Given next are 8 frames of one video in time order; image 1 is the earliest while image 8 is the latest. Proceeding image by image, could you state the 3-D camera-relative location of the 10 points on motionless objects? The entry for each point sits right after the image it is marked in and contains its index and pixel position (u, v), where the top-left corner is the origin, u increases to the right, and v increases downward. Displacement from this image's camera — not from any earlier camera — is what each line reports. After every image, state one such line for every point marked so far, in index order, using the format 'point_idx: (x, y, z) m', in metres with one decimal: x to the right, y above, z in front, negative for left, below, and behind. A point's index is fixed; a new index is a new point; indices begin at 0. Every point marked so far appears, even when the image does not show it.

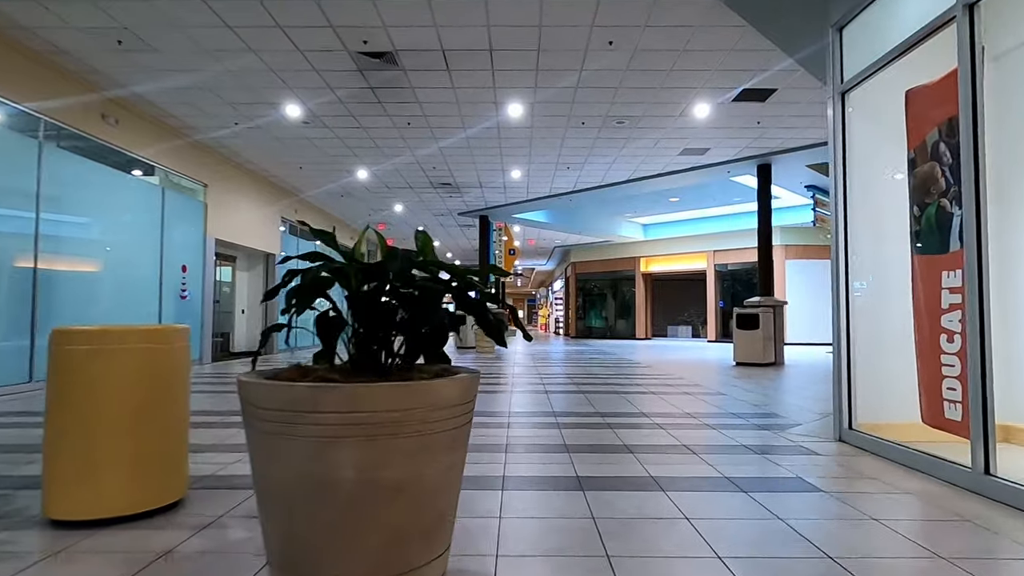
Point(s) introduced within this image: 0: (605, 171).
0: (+1.8, +2.2, +11.0) m
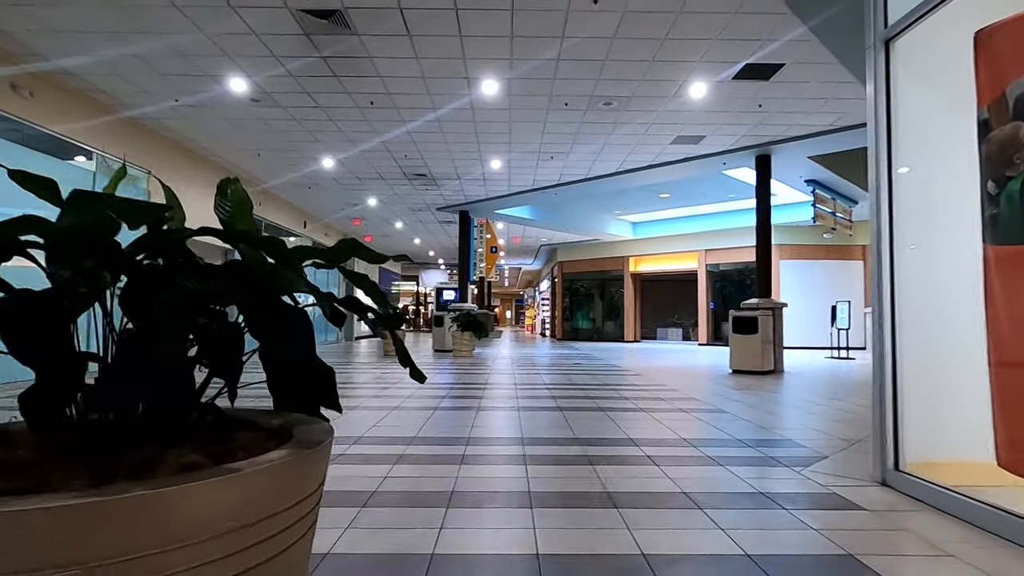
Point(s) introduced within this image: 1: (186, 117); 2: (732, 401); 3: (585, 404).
0: (+1.4, +2.2, +10.2) m
1: (-4.4, +2.3, +8.0) m
2: (+2.4, -1.2, +6.4) m
3: (+0.7, -1.1, +5.8) m
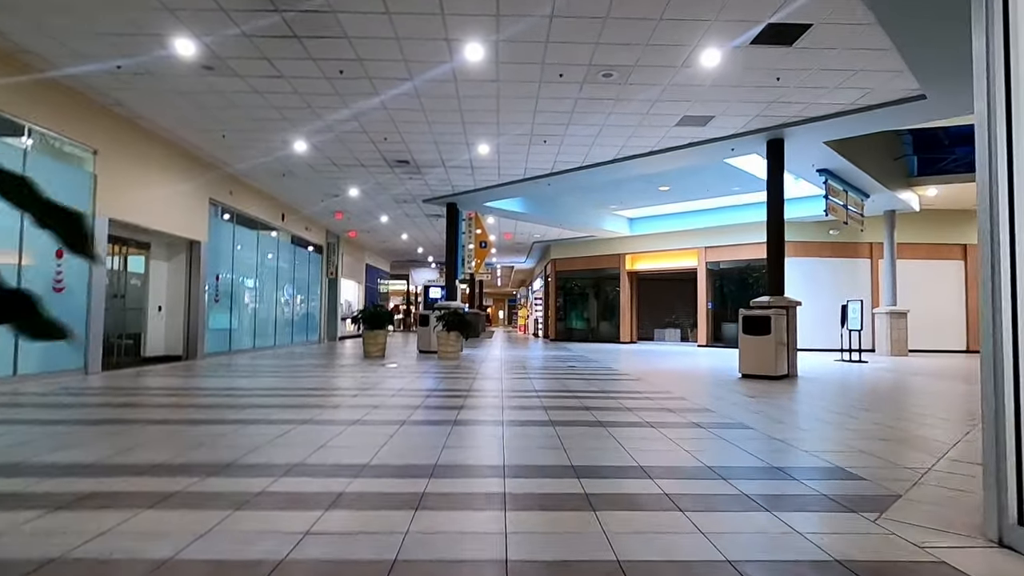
0: (+1.2, +2.3, +9.4) m
1: (-4.6, +2.4, +7.1) m
2: (+2.3, -1.1, +5.6) m
3: (+0.6, -1.1, +5.0) m
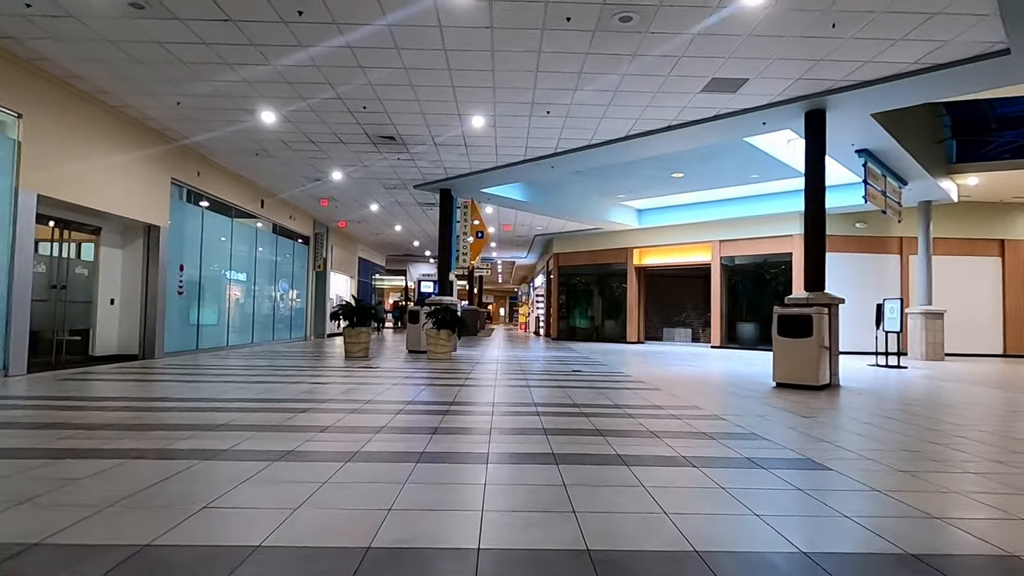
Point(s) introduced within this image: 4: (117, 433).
0: (+1.2, +2.3, +8.2) m
1: (-4.6, +2.5, +5.9) m
2: (+2.2, -1.1, +4.4) m
3: (+0.5, -1.0, +3.8) m
4: (-2.5, -0.9, +3.7) m
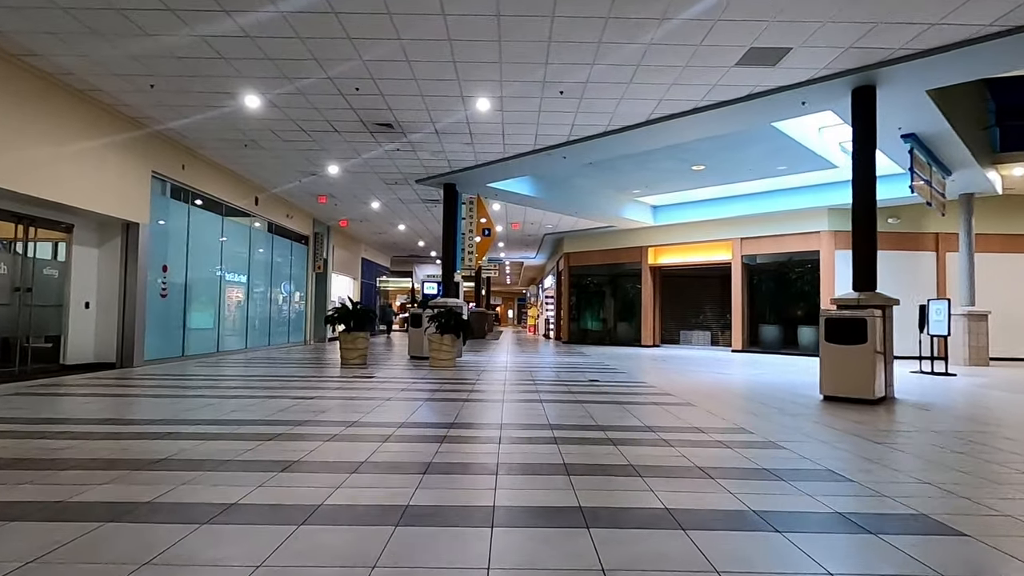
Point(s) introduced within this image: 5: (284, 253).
0: (+1.3, +2.3, +7.3) m
1: (-4.5, +2.5, +5.2) m
2: (+2.3, -1.1, +3.6) m
3: (+0.6, -1.0, +3.0) m
4: (-2.5, -0.9, +3.0) m
5: (-5.7, +0.9, +14.8) m
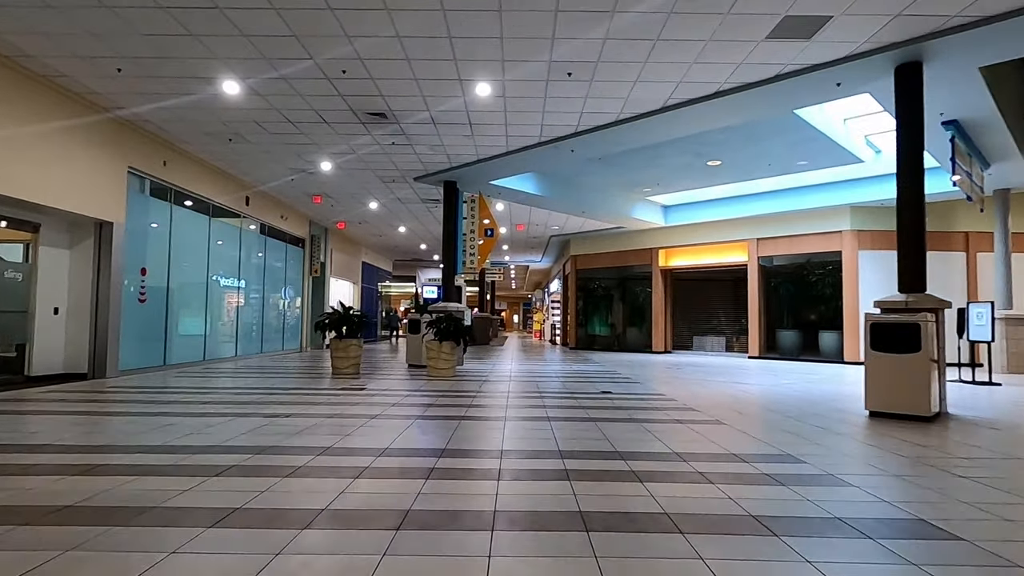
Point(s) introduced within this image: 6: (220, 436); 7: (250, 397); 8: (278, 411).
0: (+1.4, +2.3, +6.7) m
1: (-4.5, +2.5, +4.6) m
2: (+2.3, -1.1, +2.9) m
3: (+0.6, -1.0, +2.3) m
4: (-2.5, -0.9, +2.3) m
5: (-5.6, +0.8, +14.2) m
6: (-2.0, -1.0, +4.1) m
7: (-3.1, -1.3, +6.9) m
8: (-2.2, -1.2, +5.5) m
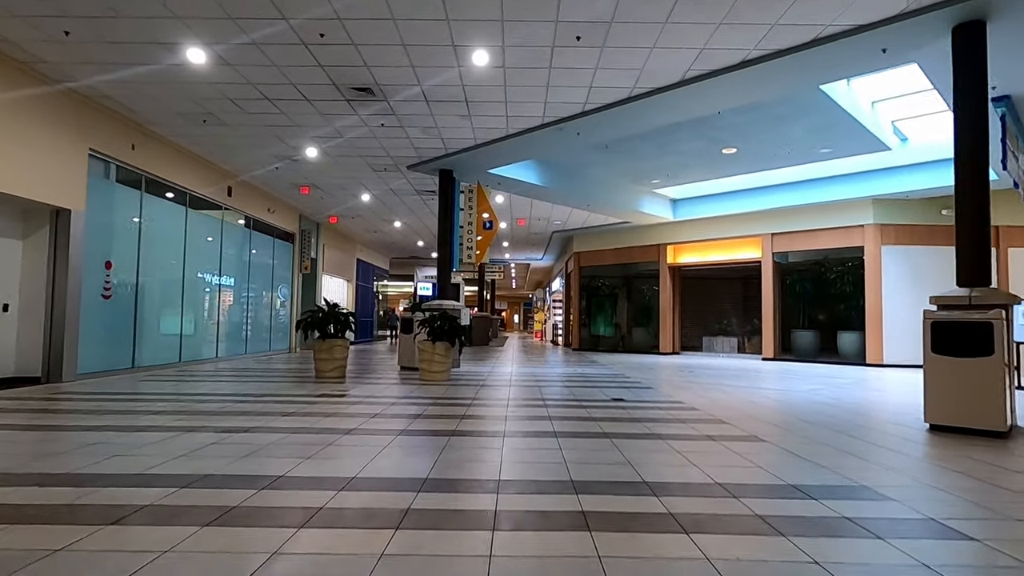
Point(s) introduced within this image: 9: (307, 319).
0: (+1.4, +2.4, +5.9) m
1: (-4.5, +2.6, +3.8) m
2: (+2.3, -1.0, +2.1) m
3: (+0.6, -0.9, +1.5) m
4: (-2.5, -0.9, +1.5) m
5: (-5.6, +0.9, +13.4) m
6: (-2.0, -1.0, +3.3) m
7: (-3.1, -1.2, +6.1) m
8: (-2.2, -1.1, +4.7) m
9: (-2.8, -0.4, +8.2) m
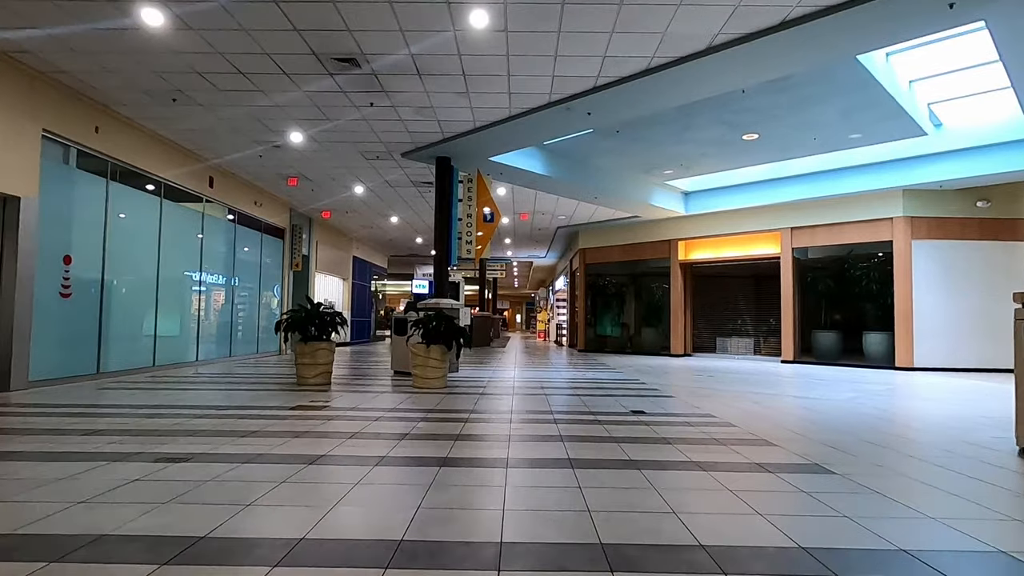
0: (+1.4, +2.4, +5.1) m
1: (-4.5, +2.6, +3.0) m
2: (+2.3, -1.0, +1.3) m
3: (+0.6, -0.9, +0.7) m
4: (-2.4, -0.8, +0.7) m
5: (-5.6, +0.9, +12.6) m
6: (-2.0, -0.9, +2.5) m
7: (-3.1, -1.2, +5.3) m
8: (-2.2, -1.1, +3.9) m
9: (-2.8, -0.4, +7.4) m
